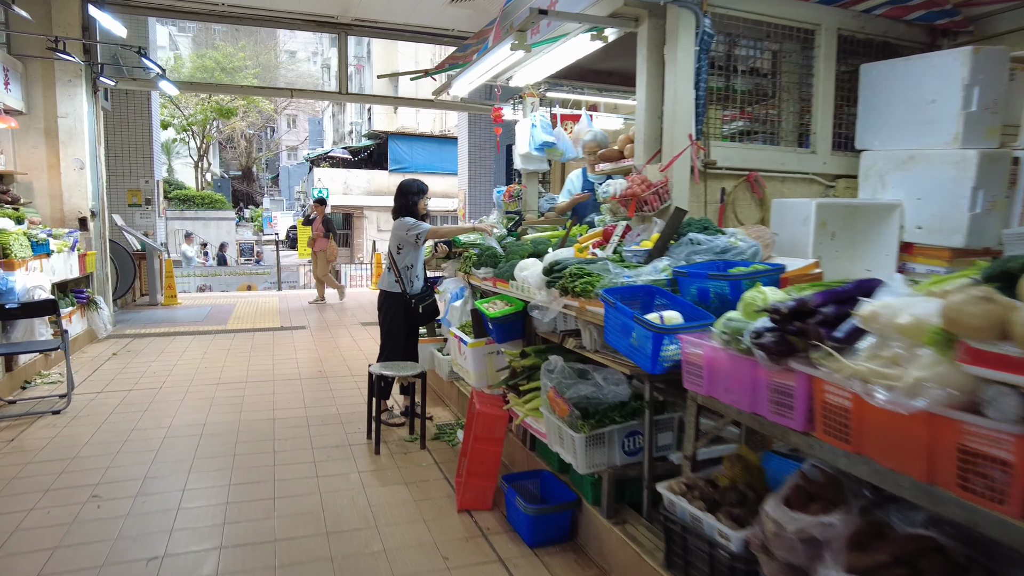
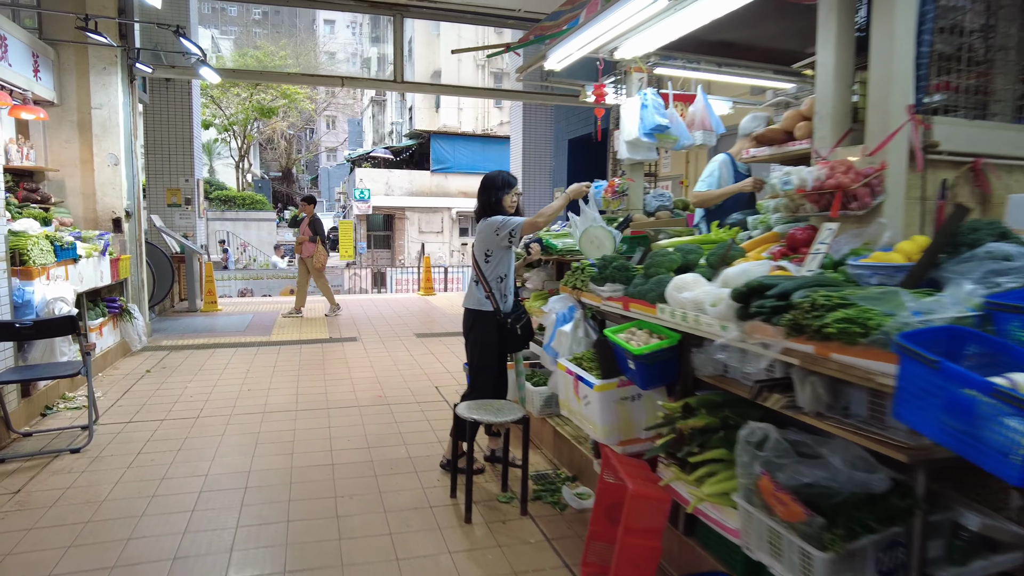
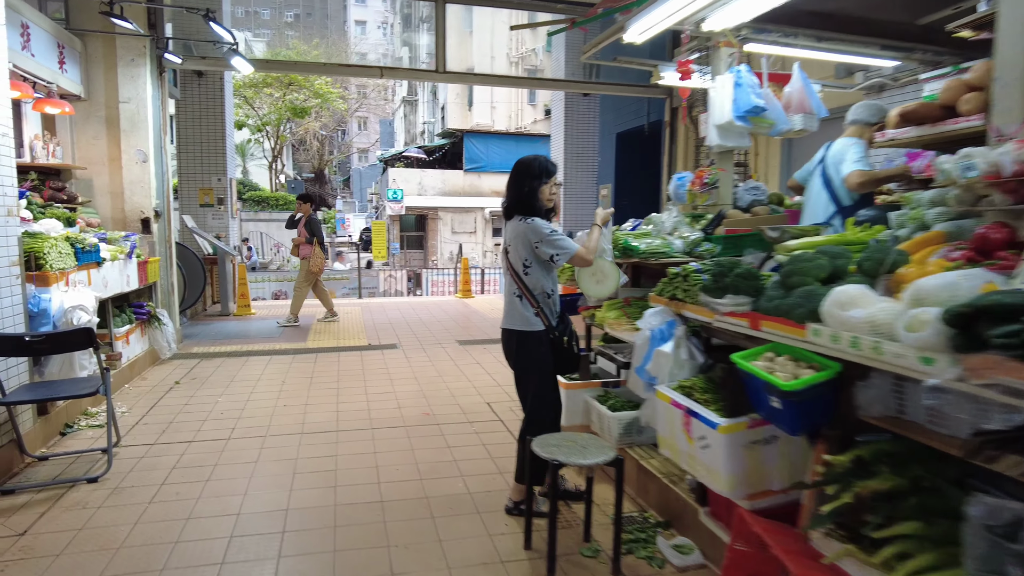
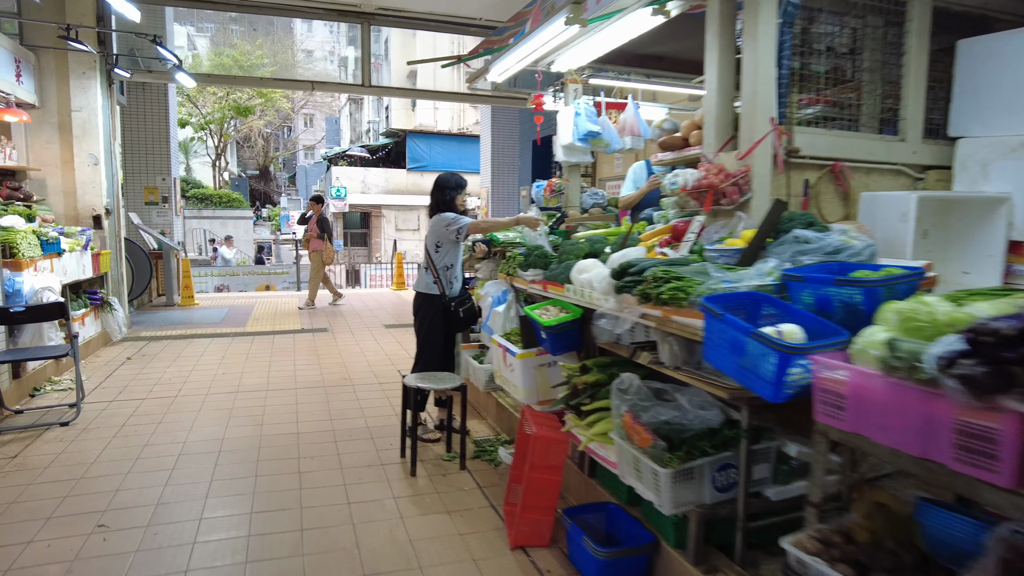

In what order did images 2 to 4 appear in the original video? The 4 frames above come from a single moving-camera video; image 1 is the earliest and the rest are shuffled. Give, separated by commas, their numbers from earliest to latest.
4, 2, 3
